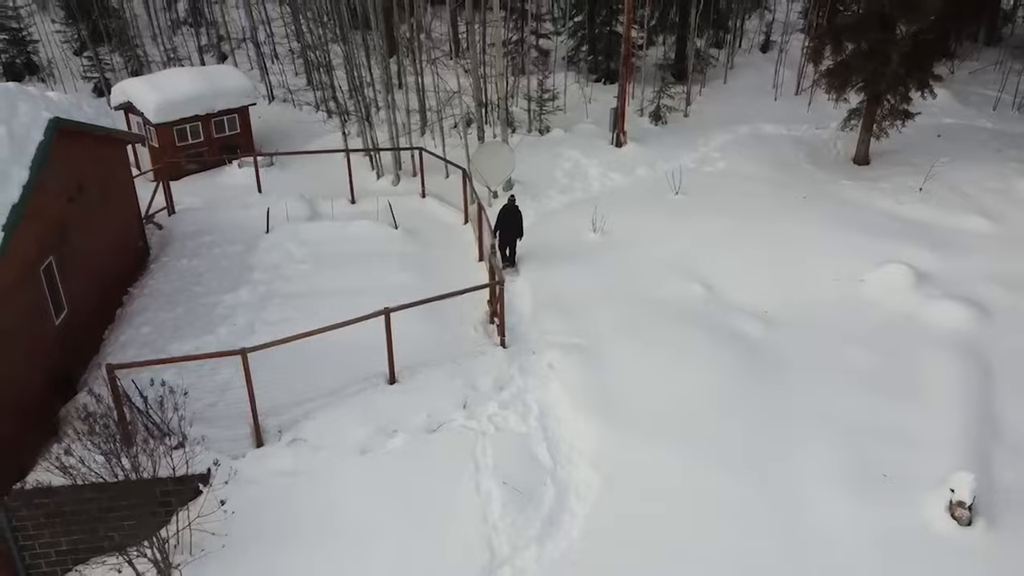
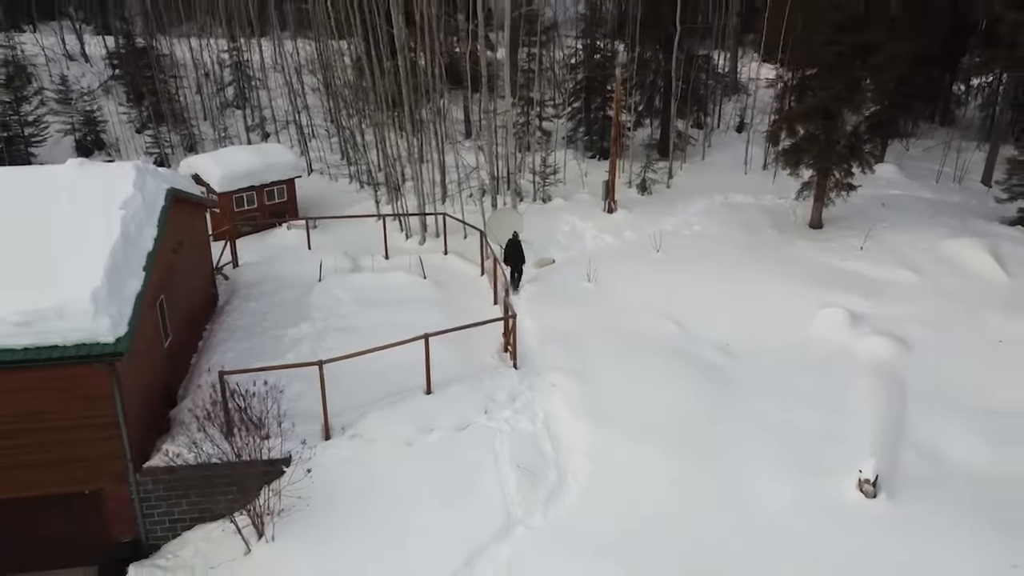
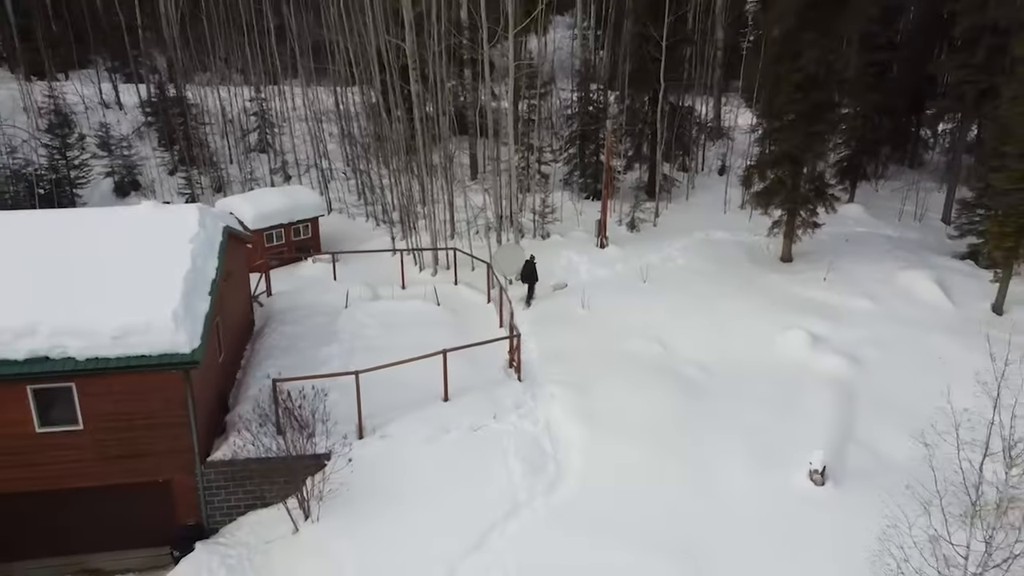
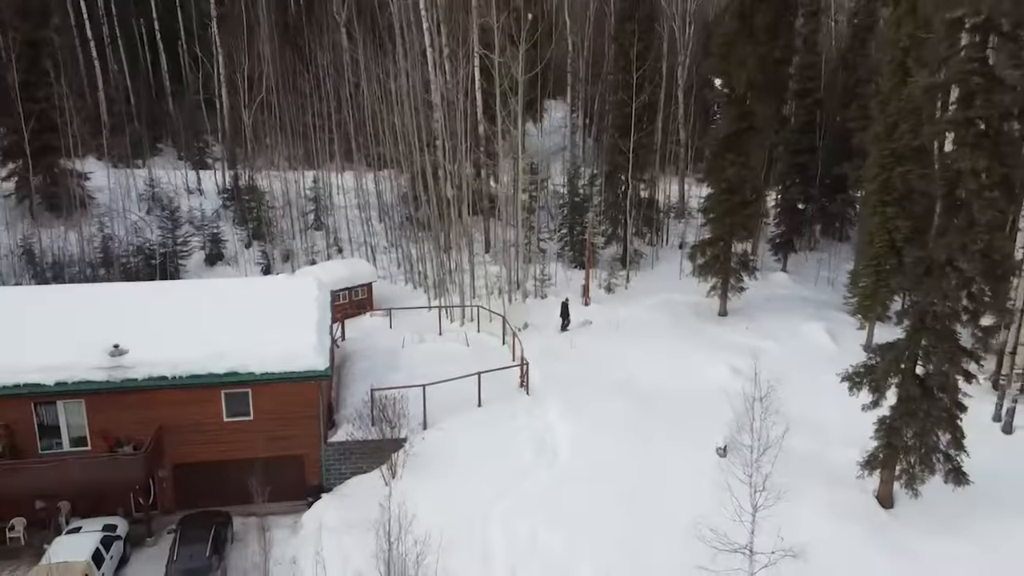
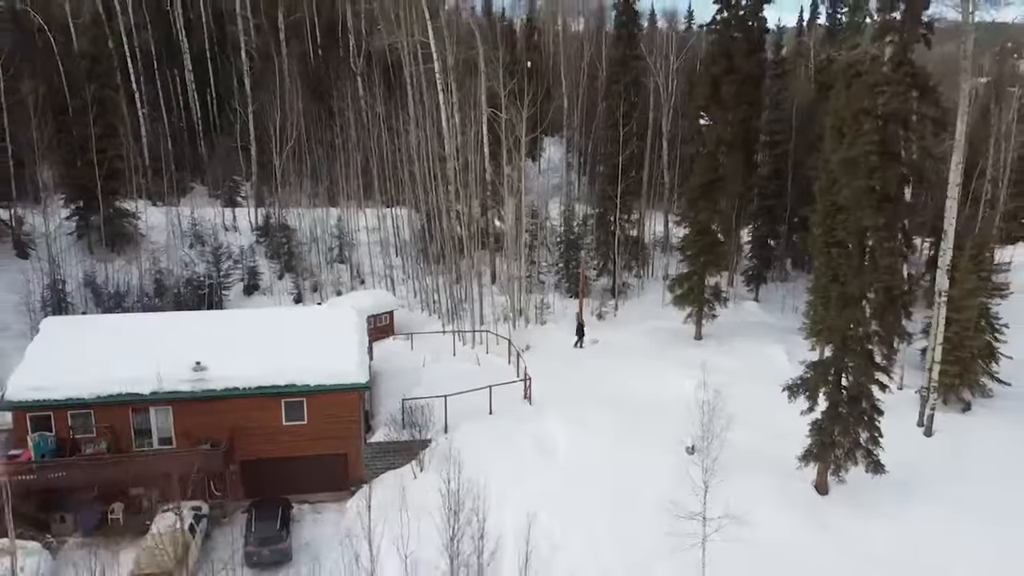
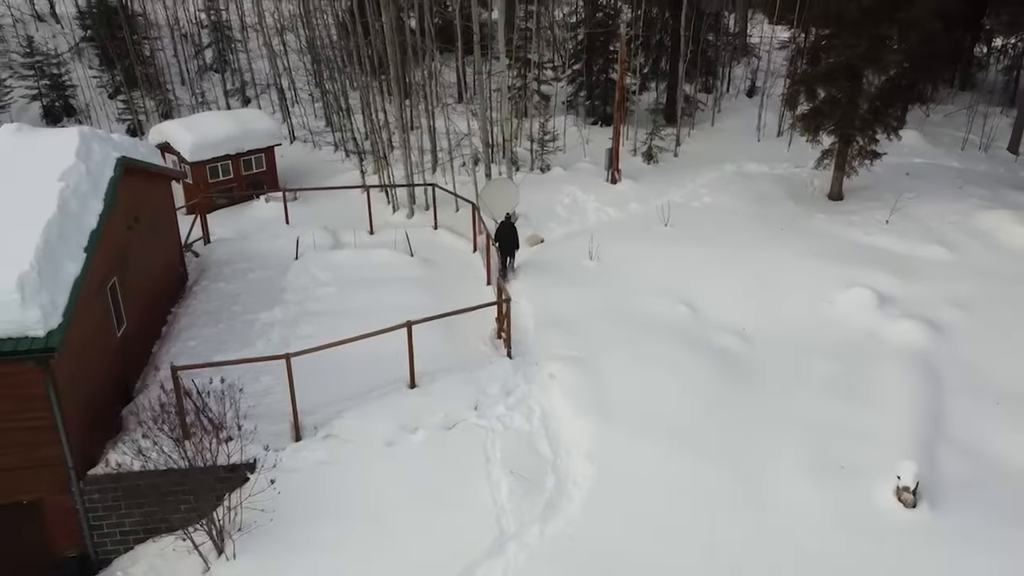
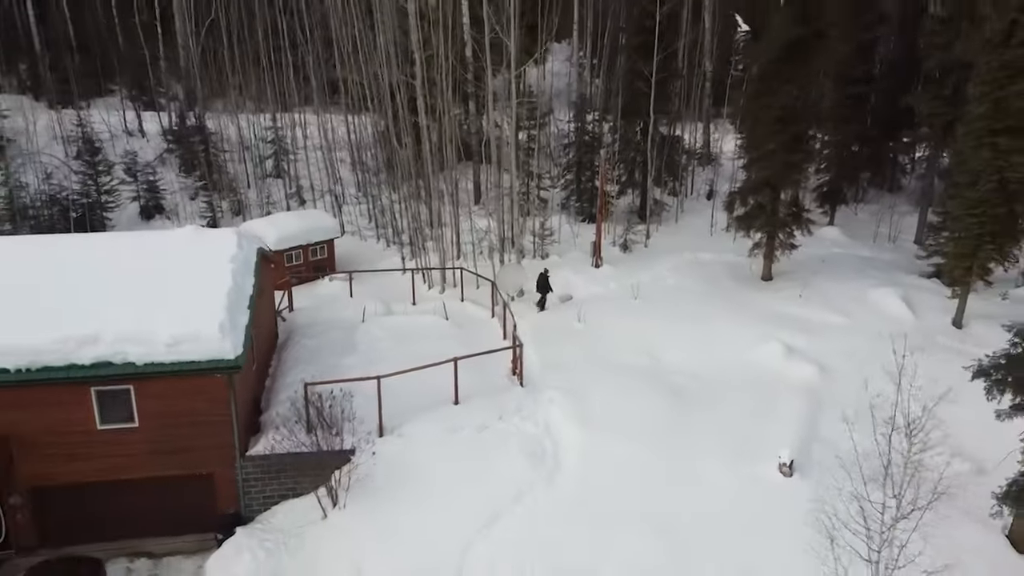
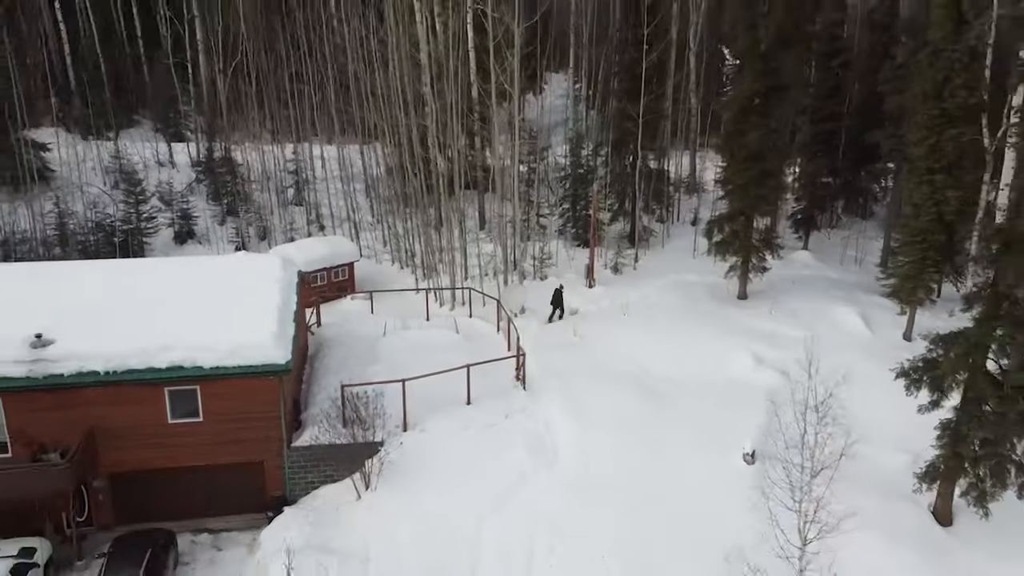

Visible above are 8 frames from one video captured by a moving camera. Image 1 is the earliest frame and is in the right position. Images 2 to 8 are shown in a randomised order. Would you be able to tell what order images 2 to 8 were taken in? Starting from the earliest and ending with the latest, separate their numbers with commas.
6, 2, 3, 7, 8, 4, 5
